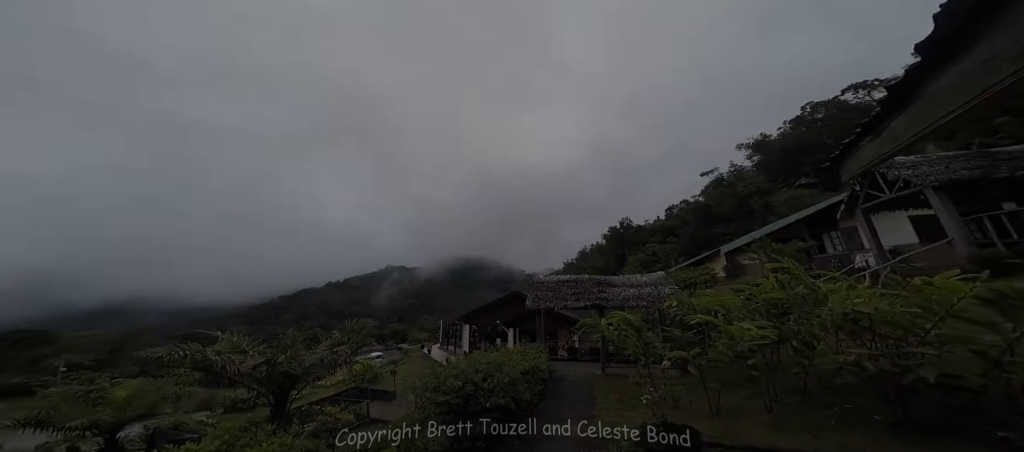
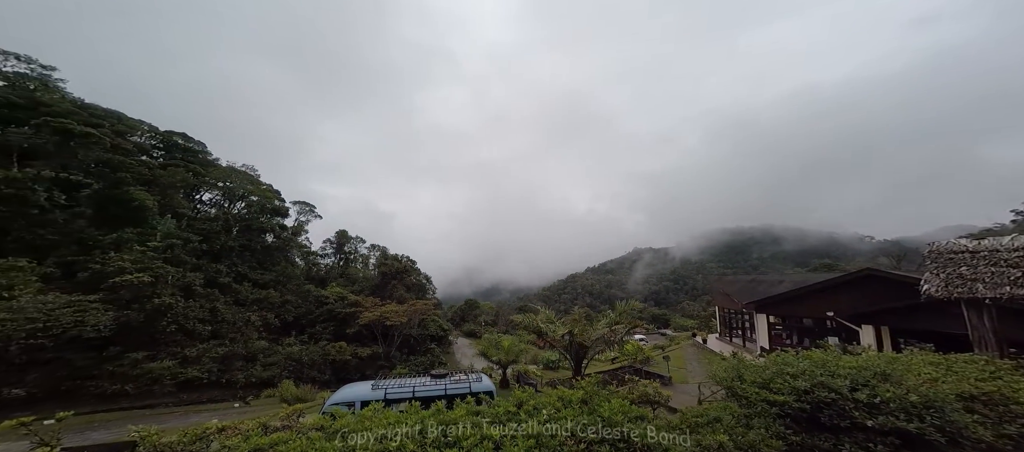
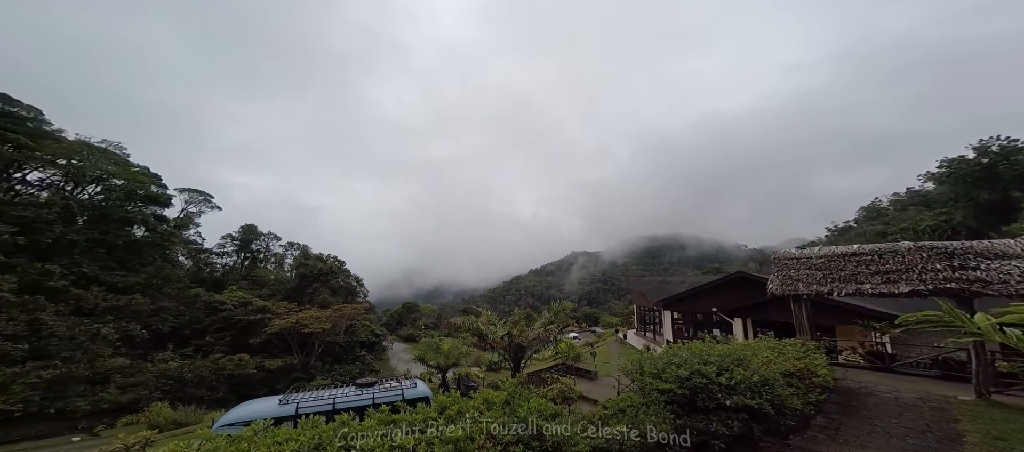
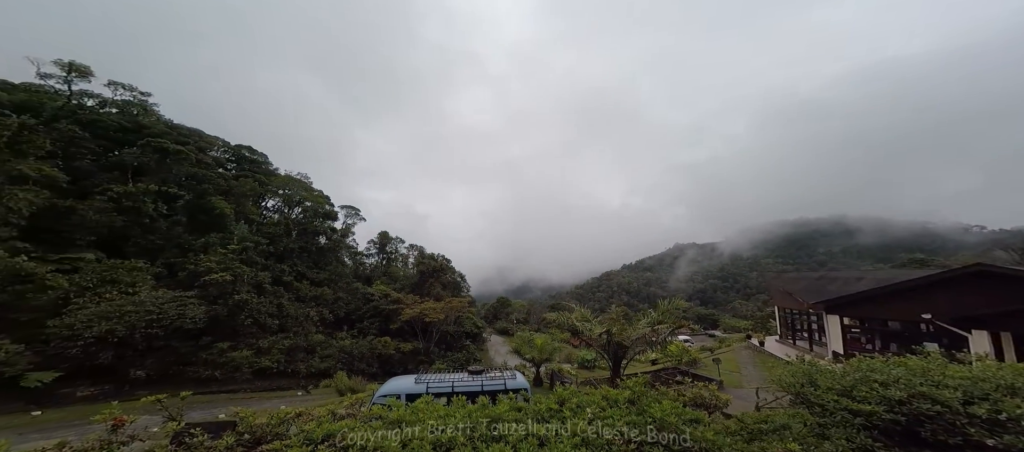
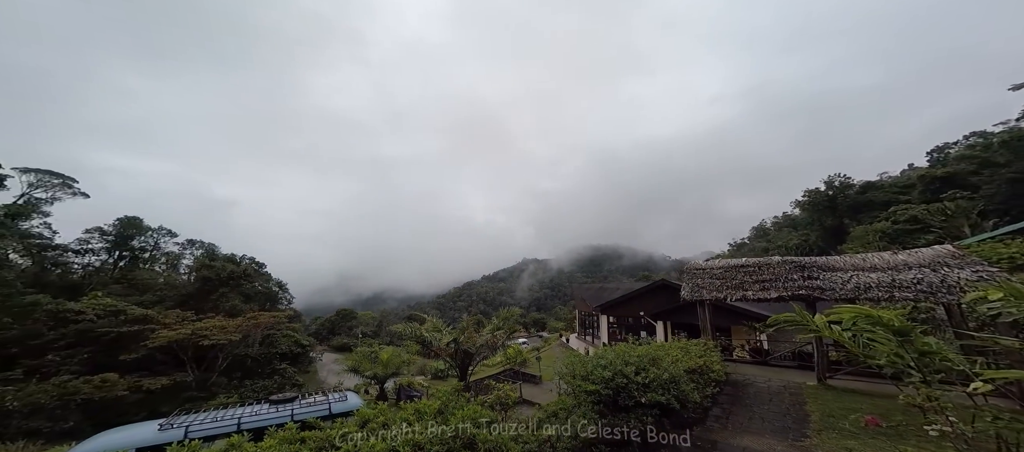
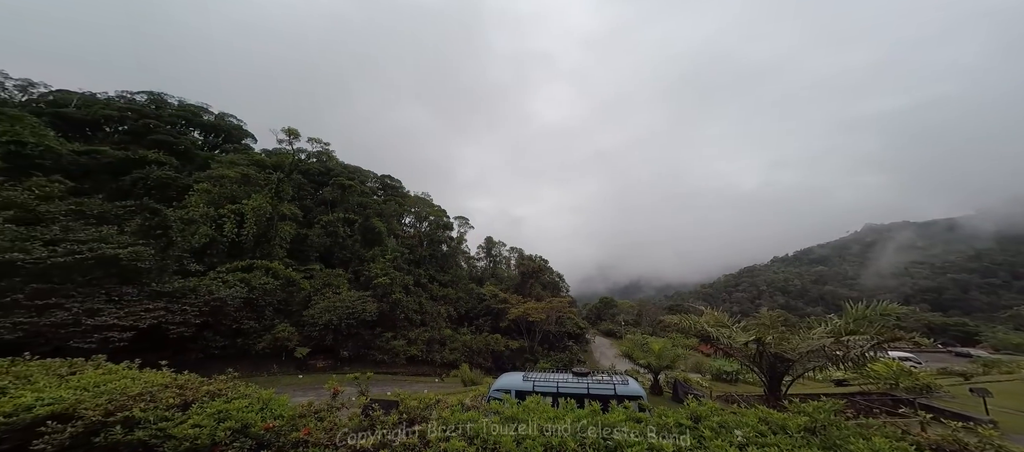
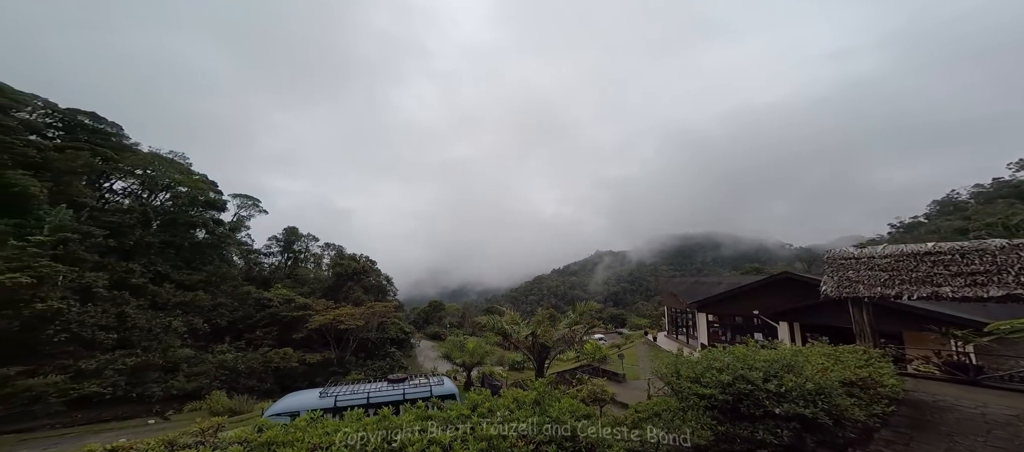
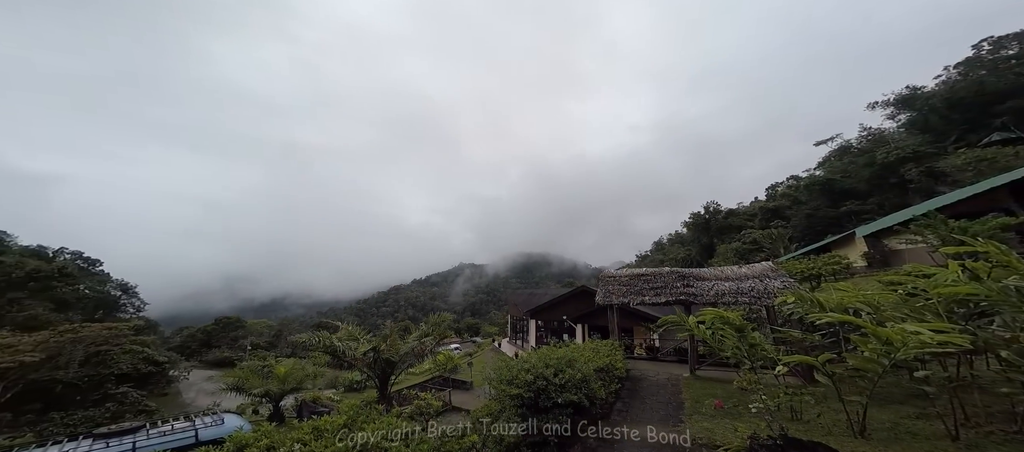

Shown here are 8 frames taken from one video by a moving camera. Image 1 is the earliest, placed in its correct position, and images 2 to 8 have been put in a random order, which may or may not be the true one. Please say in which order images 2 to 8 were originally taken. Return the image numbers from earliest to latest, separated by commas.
8, 5, 3, 7, 2, 4, 6
